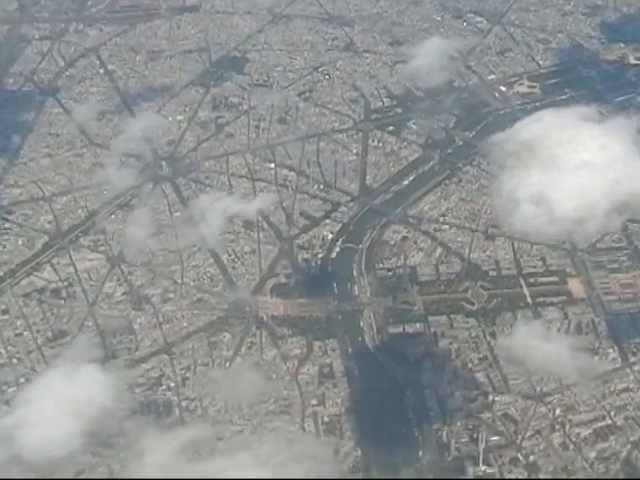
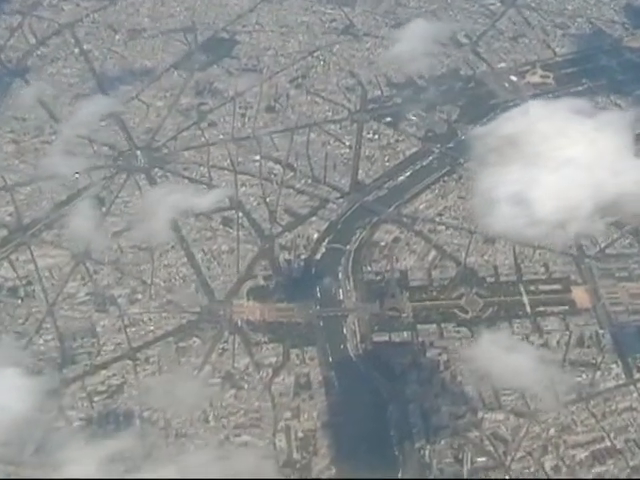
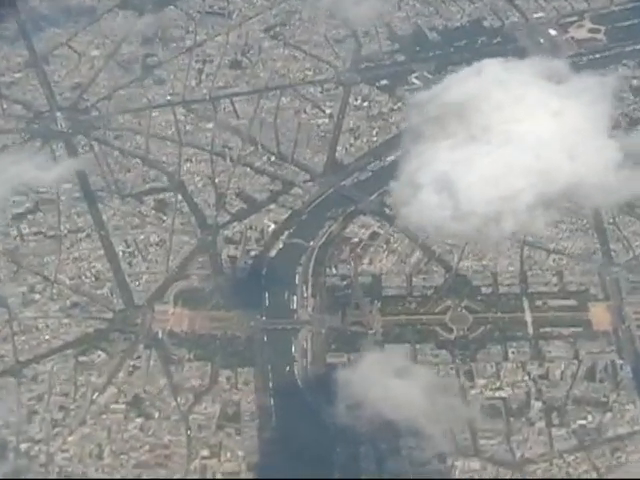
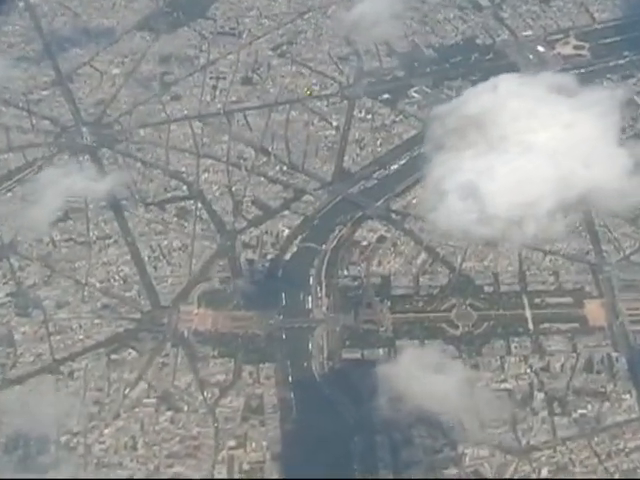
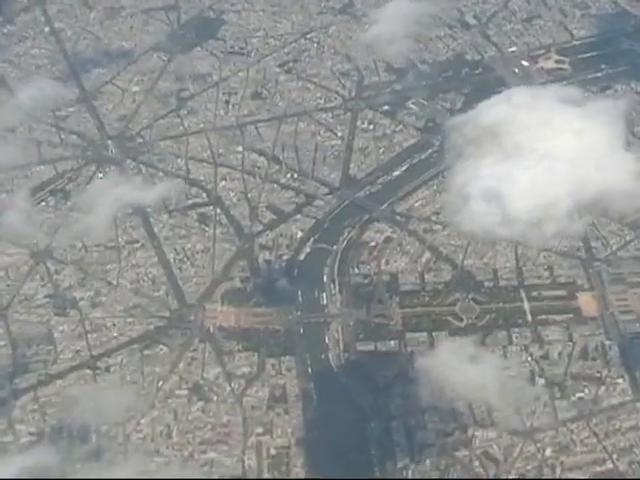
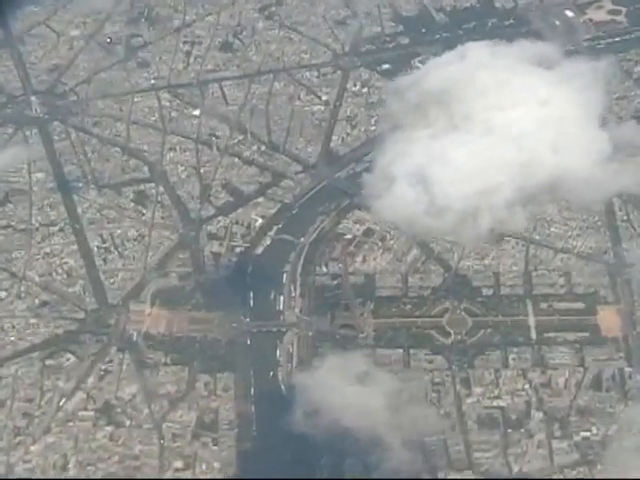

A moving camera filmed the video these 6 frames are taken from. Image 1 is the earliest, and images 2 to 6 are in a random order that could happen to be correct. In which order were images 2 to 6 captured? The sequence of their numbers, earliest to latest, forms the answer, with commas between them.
2, 5, 4, 3, 6
